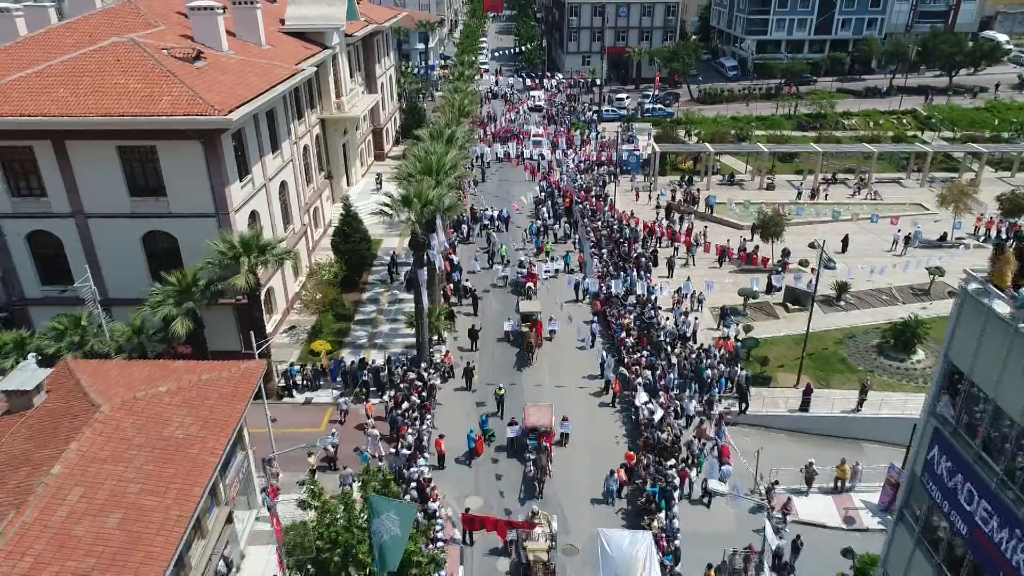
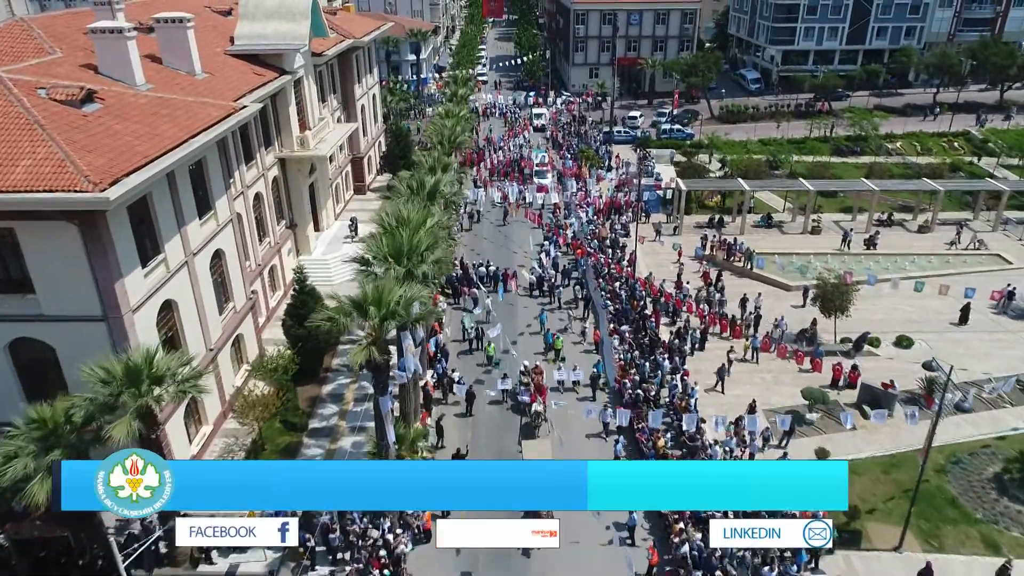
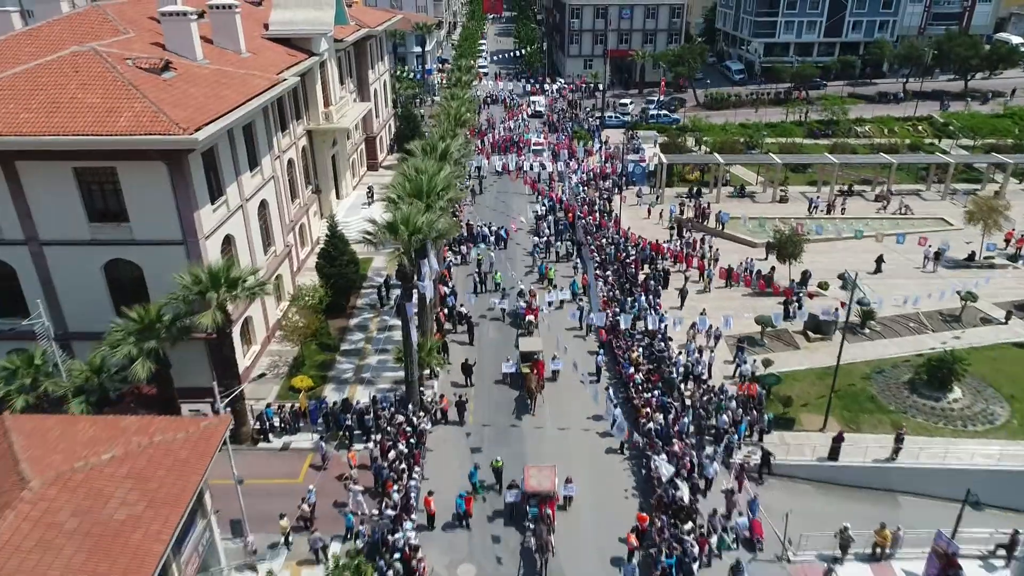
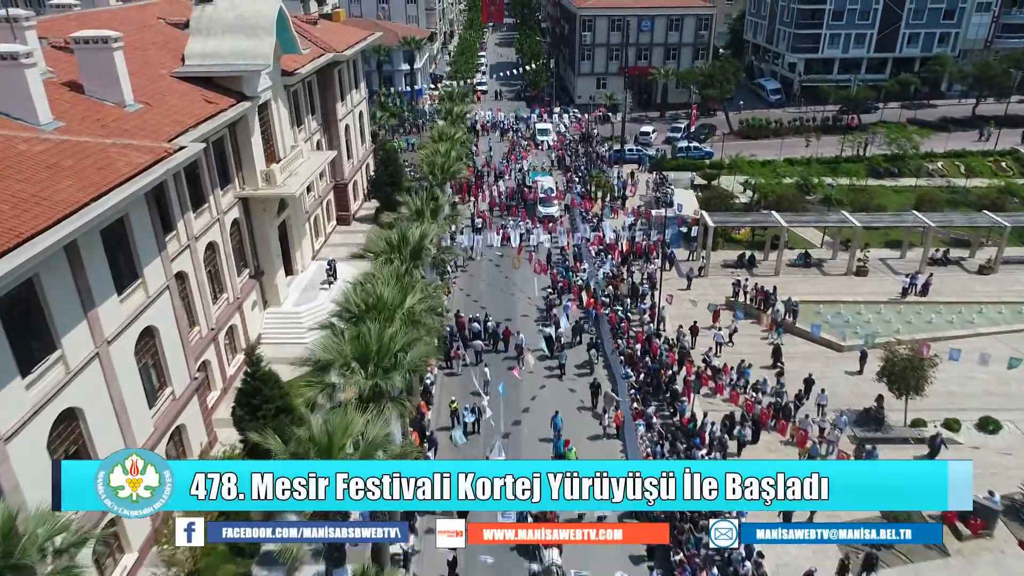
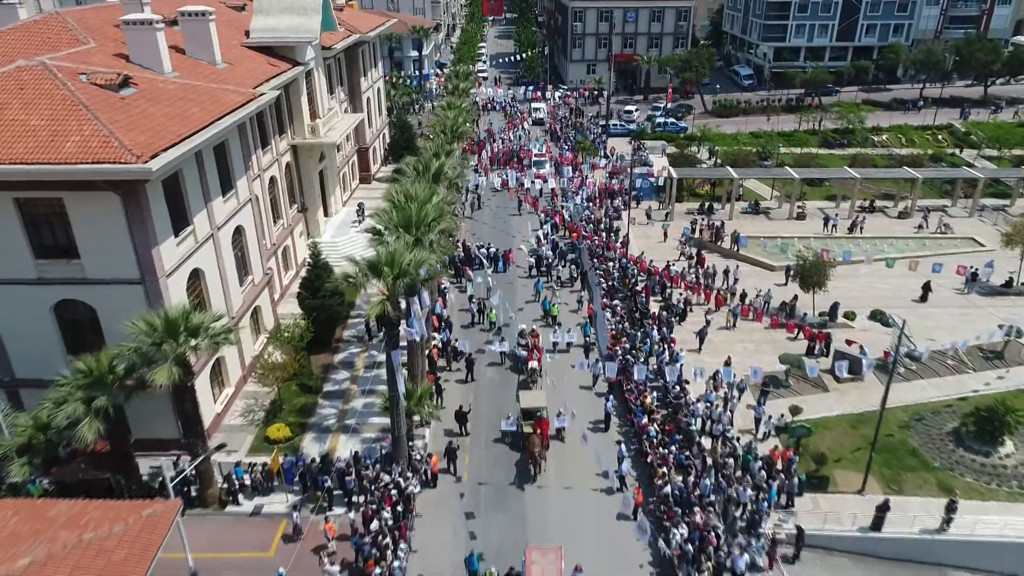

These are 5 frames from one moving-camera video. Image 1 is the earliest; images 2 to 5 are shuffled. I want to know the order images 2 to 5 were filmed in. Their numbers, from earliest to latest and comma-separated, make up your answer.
3, 5, 2, 4
